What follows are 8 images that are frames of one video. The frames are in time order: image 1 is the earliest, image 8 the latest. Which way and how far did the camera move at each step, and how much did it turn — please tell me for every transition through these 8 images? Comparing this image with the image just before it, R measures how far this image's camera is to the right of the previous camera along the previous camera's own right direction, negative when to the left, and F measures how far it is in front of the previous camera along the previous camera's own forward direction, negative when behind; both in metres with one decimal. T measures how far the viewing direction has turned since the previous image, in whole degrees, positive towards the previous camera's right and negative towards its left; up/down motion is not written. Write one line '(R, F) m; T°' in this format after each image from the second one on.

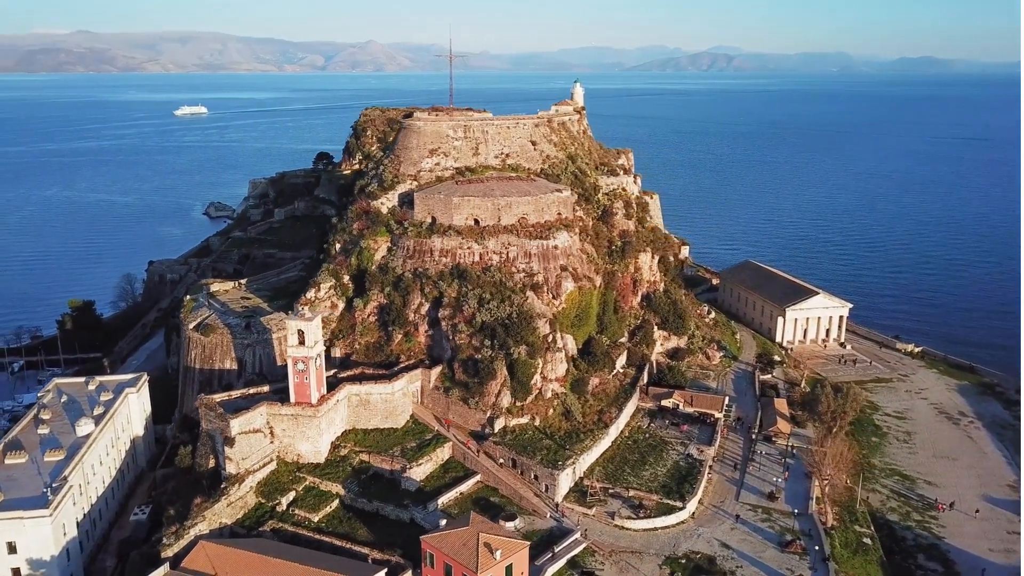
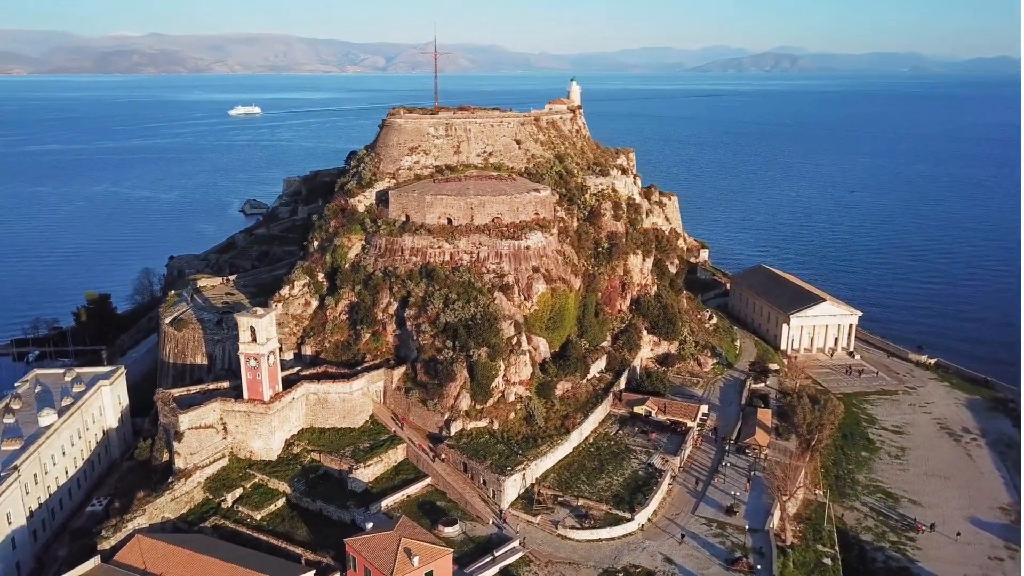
(+4.5, +0.9) m; -4°
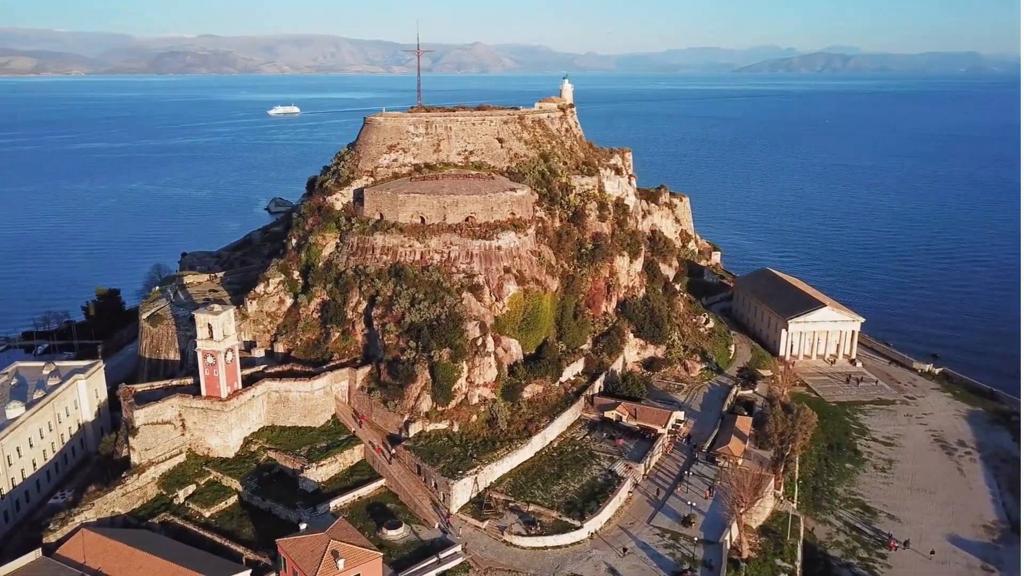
(+3.8, +0.8) m; -3°
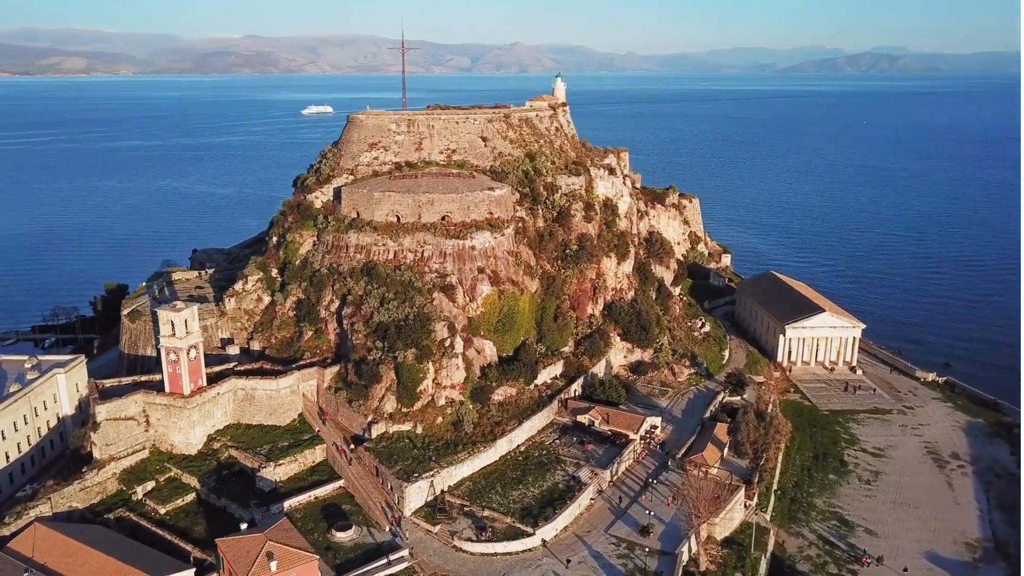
(+3.3, +0.7) m; -2°
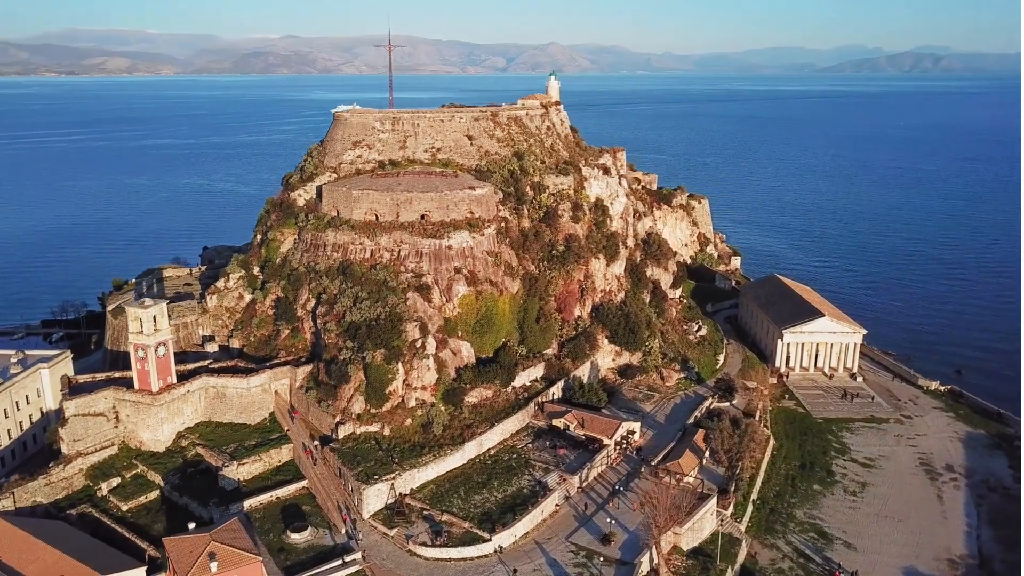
(+2.9, +0.7) m; -2°
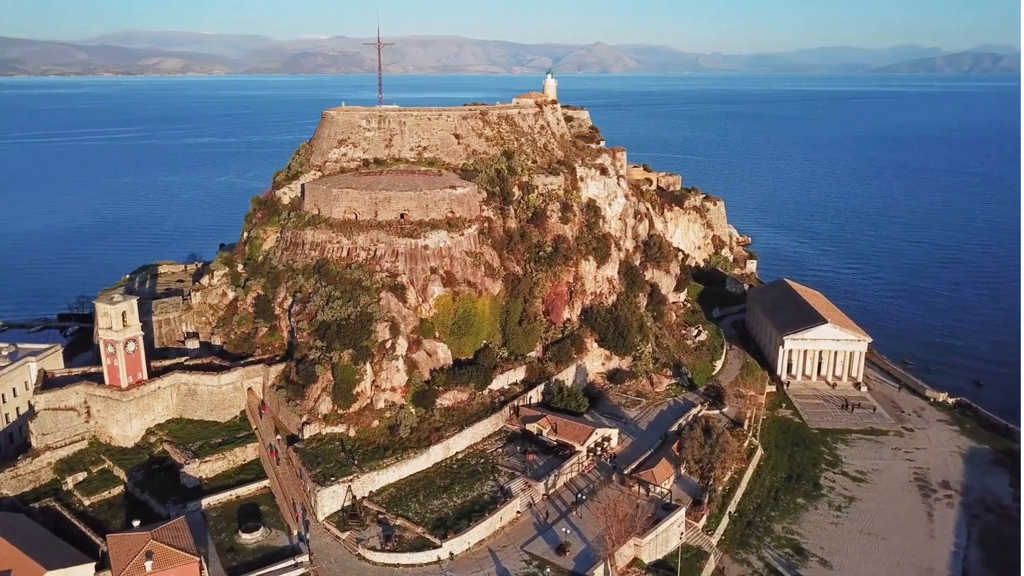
(+3.4, +0.8) m; -3°
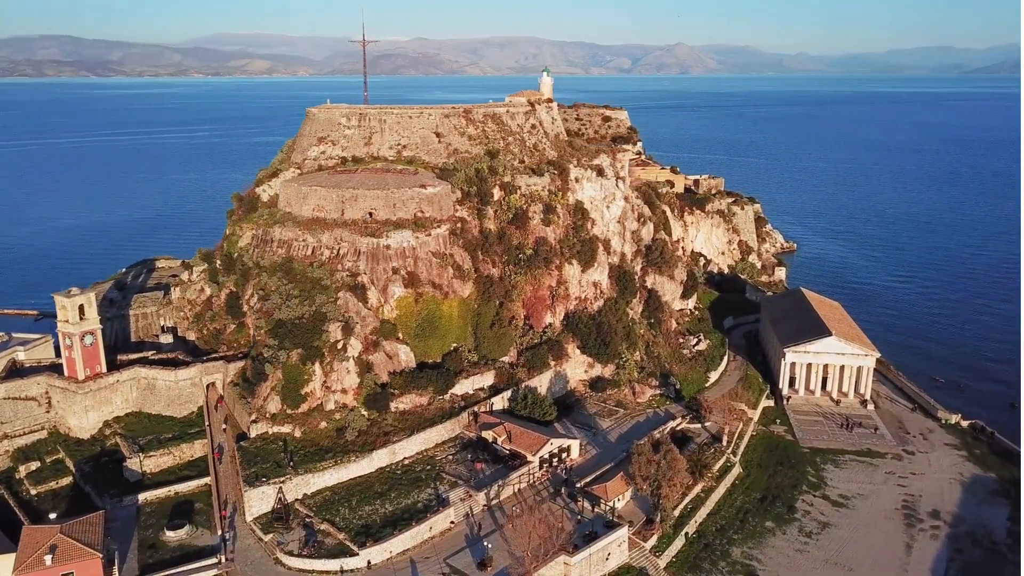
(+5.4, +1.4) m; -5°
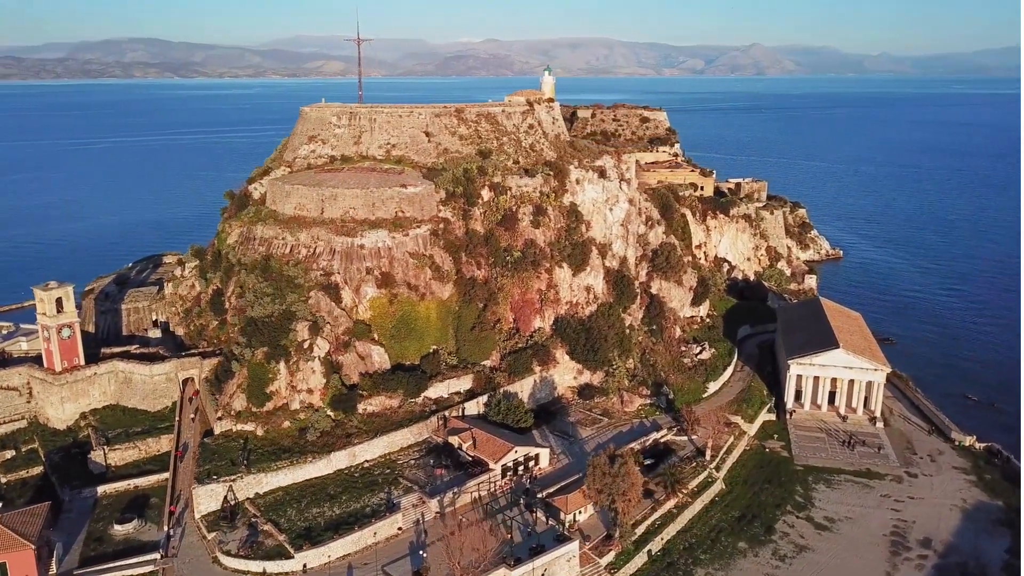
(+4.5, +1.1) m; -4°
